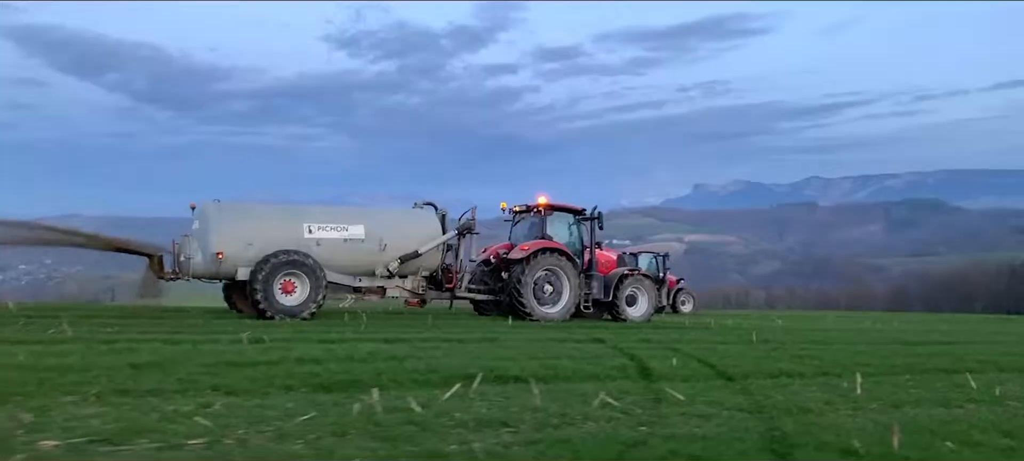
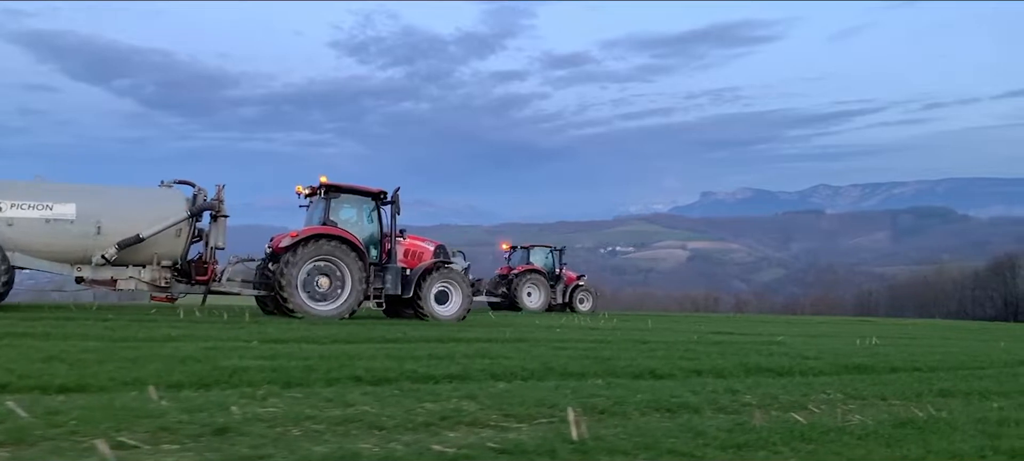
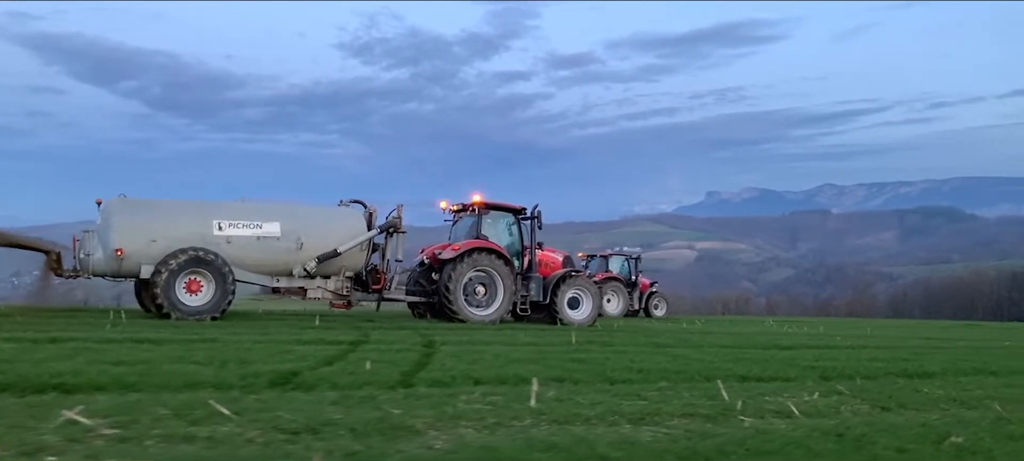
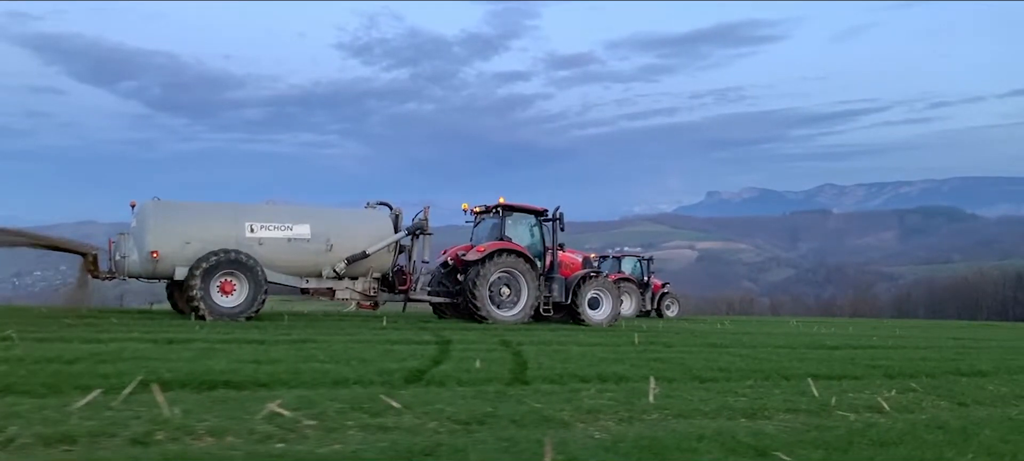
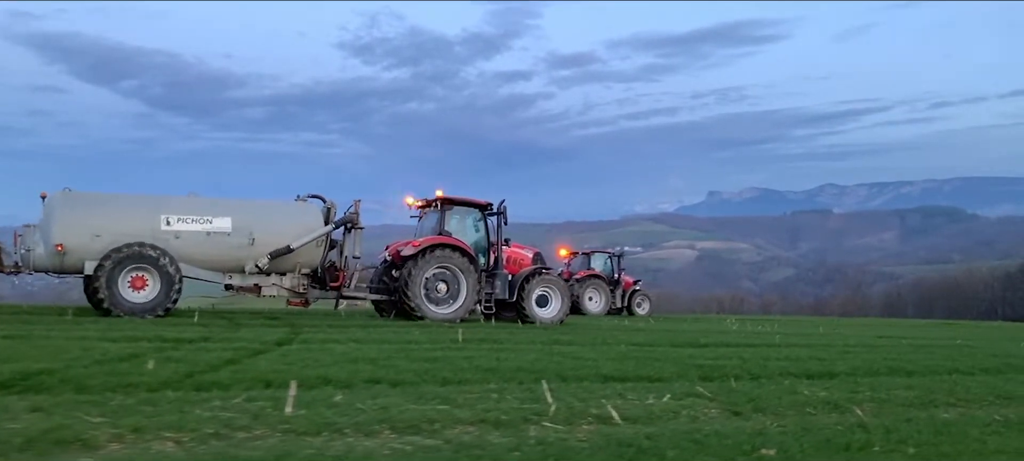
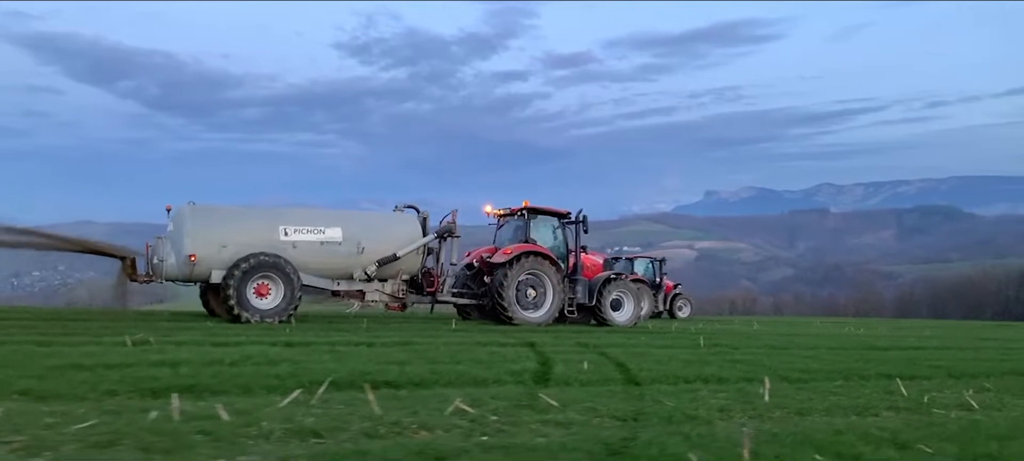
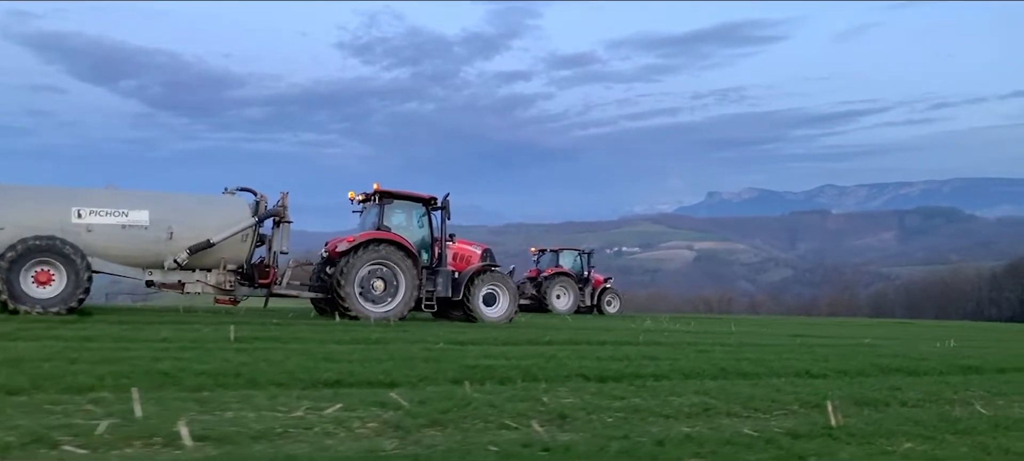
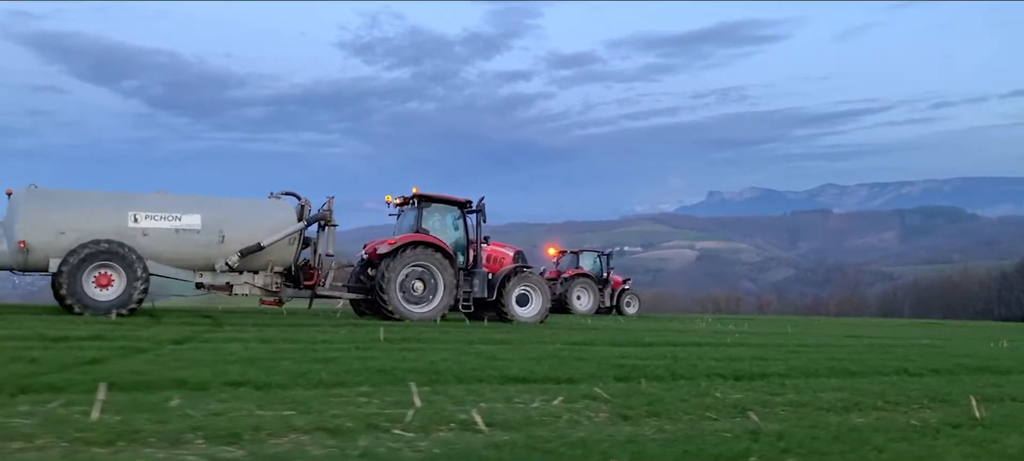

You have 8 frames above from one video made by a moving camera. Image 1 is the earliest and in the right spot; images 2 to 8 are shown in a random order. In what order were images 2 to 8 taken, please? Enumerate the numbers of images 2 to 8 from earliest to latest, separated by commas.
6, 4, 3, 5, 8, 7, 2
